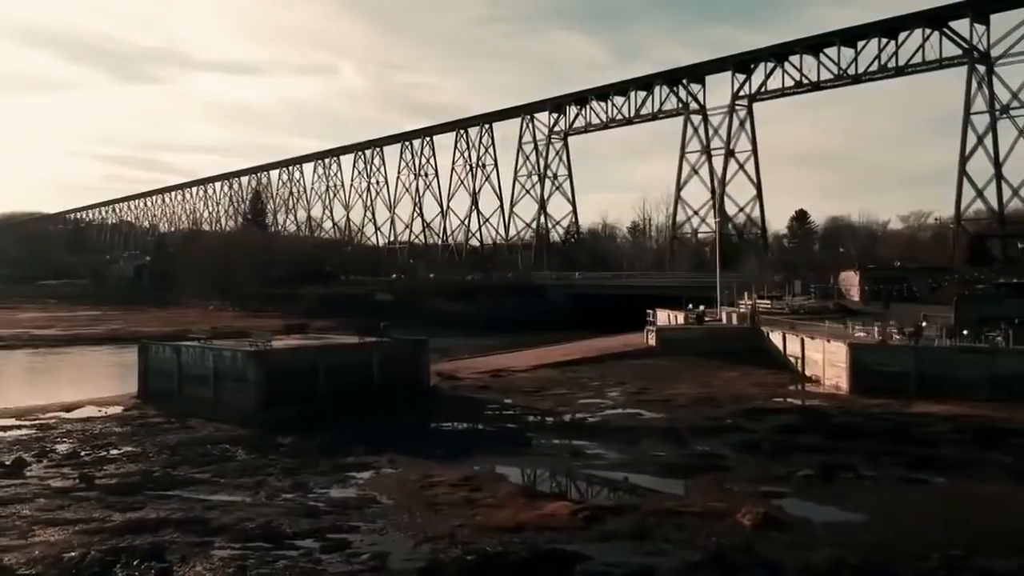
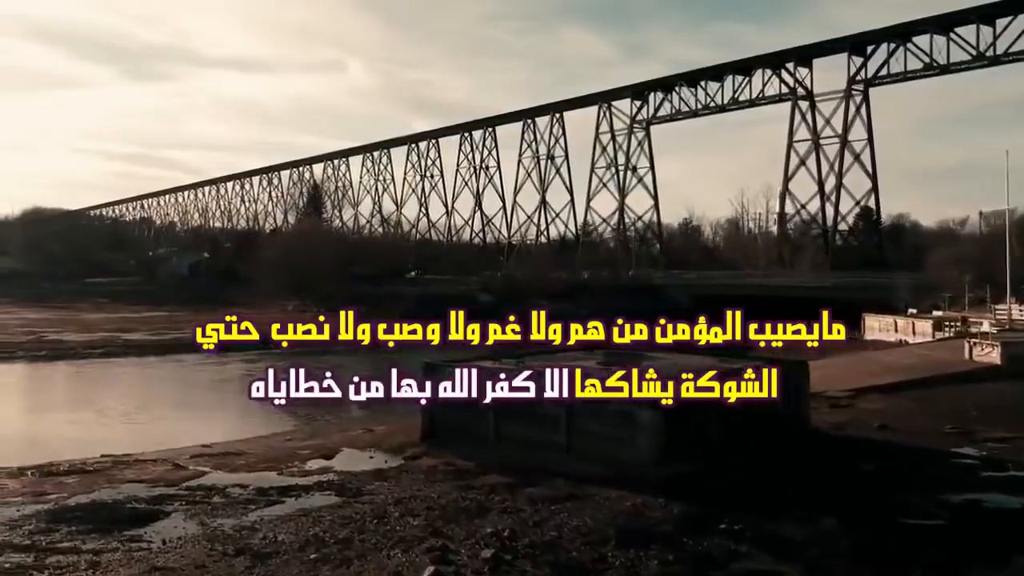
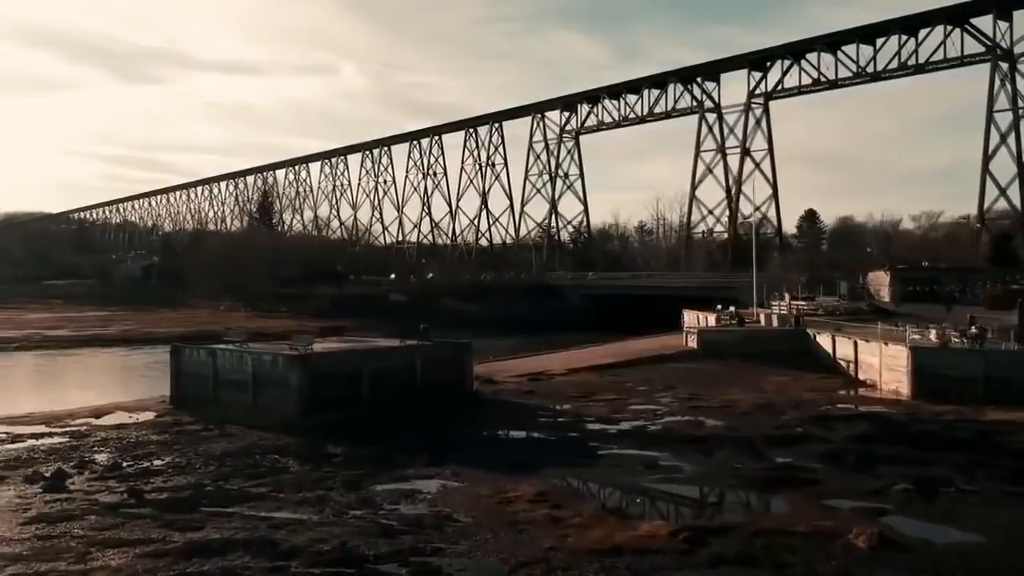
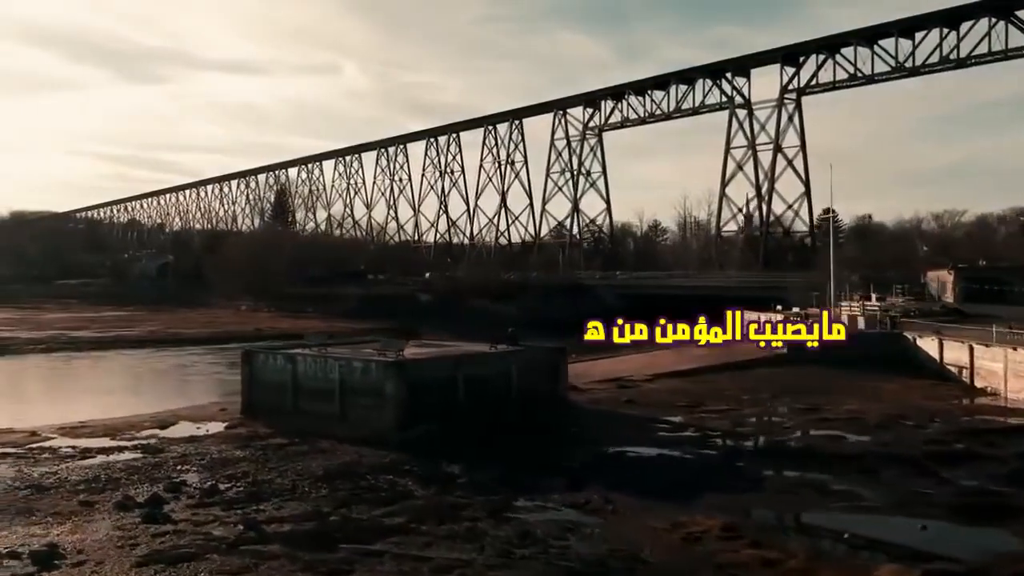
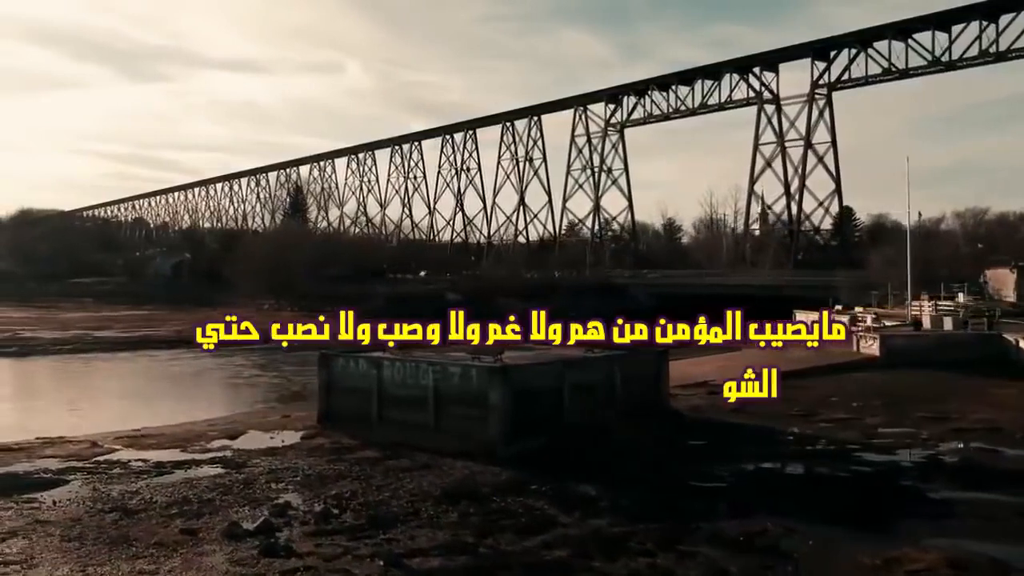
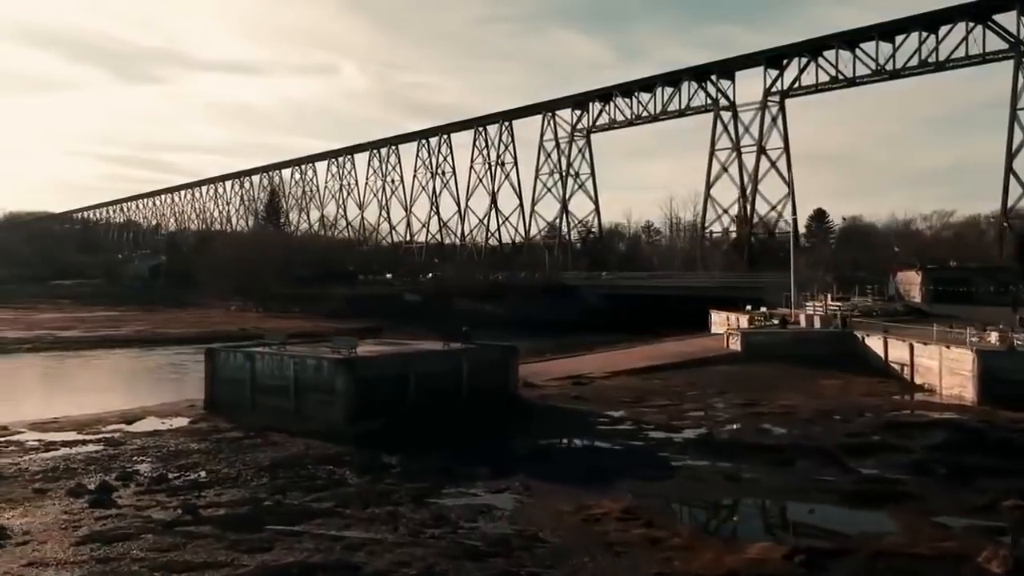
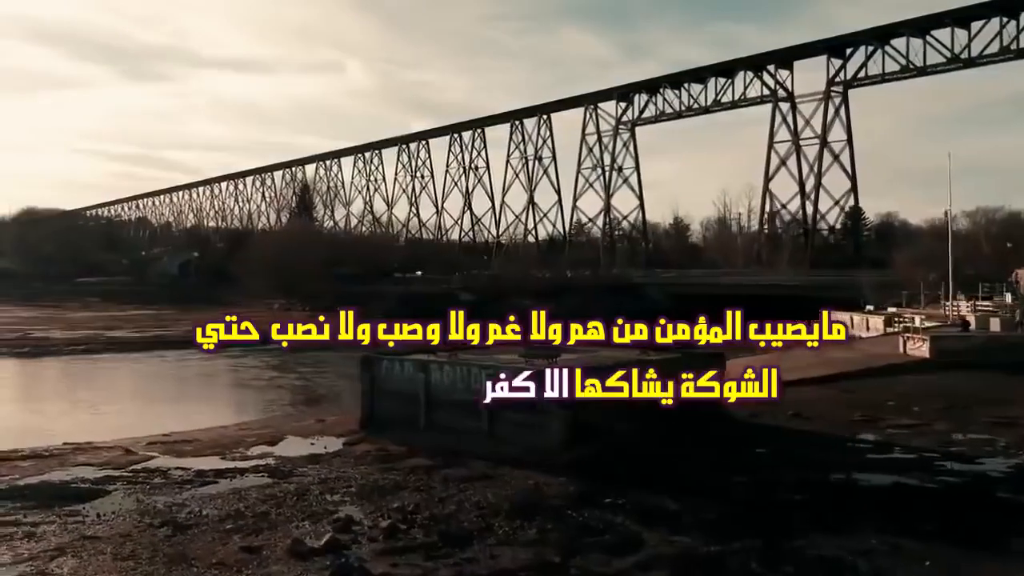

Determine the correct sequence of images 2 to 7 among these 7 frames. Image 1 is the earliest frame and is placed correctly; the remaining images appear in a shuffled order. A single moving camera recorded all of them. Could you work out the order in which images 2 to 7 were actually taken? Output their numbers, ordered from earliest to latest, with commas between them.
3, 6, 4, 5, 7, 2
